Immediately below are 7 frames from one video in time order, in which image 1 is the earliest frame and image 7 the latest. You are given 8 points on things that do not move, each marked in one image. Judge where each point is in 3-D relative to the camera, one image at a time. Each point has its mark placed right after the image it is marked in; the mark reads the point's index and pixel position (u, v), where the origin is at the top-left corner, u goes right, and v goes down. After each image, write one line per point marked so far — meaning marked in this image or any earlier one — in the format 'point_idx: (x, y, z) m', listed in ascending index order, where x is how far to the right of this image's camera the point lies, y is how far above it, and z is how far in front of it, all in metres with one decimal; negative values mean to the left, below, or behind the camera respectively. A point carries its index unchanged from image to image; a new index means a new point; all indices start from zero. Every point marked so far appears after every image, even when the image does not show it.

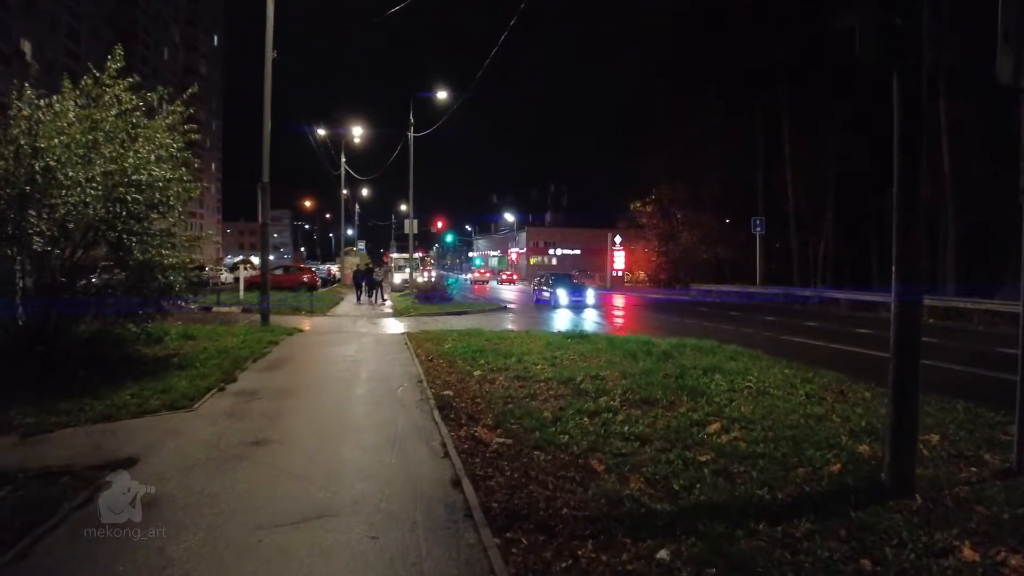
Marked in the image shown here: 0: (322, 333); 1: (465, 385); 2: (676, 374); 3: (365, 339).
0: (-4.7, -1.1, +19.3) m
1: (-0.6, -1.3, +10.1) m
2: (+2.4, -1.2, +11.0) m
3: (-3.1, -1.1, +16.3) m
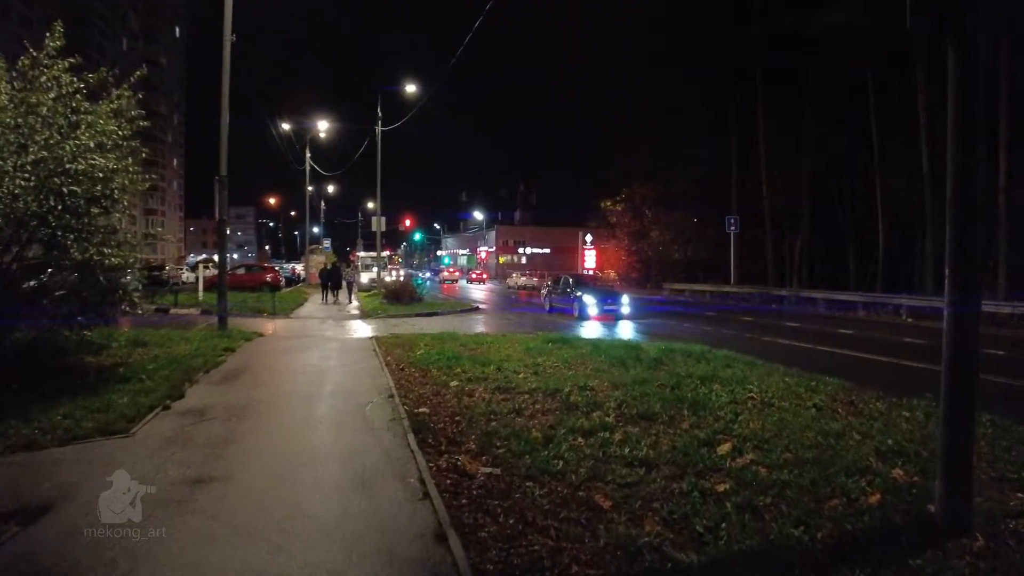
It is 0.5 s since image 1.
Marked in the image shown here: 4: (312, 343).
0: (-5.3, -1.1, +18.1) m
1: (-0.8, -1.3, +9.0) m
2: (+2.1, -1.2, +10.1) m
3: (-3.5, -1.1, +15.2) m
4: (-4.0, -1.1, +15.6) m
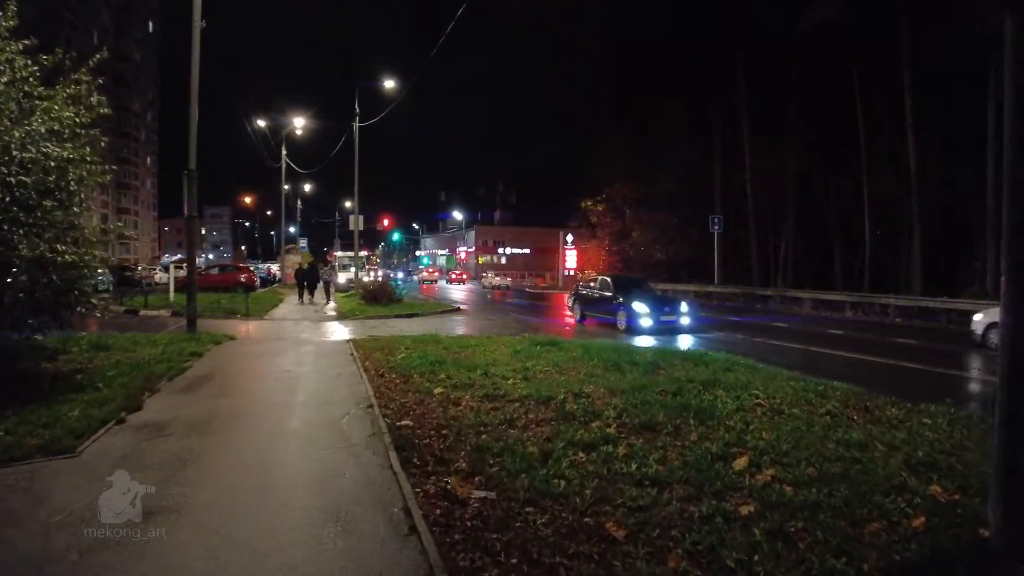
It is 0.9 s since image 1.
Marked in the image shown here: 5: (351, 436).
0: (-5.6, -1.1, +17.2) m
1: (-0.9, -1.3, +8.3) m
2: (+2.0, -1.2, +9.4) m
3: (-3.8, -1.1, +14.3) m
4: (-4.2, -1.1, +14.8) m
5: (-1.4, -1.3, +6.9) m
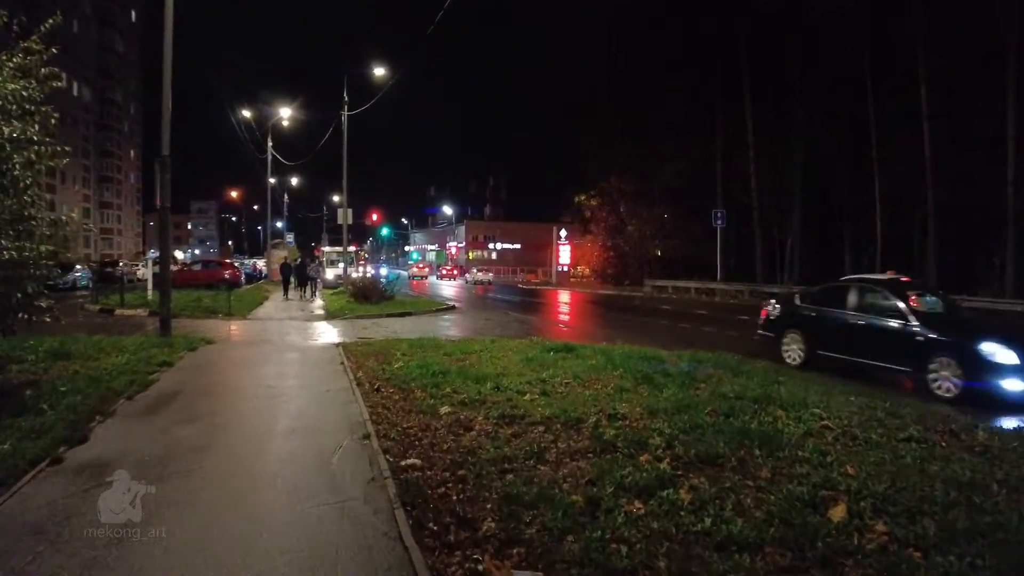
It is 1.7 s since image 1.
0: (-5.5, -1.1, +15.7) m
1: (-0.7, -1.3, +6.8) m
2: (+2.2, -1.2, +8.1) m
3: (-3.7, -1.1, +12.9) m
4: (-4.1, -1.1, +13.3) m
5: (-1.2, -1.3, +5.4) m
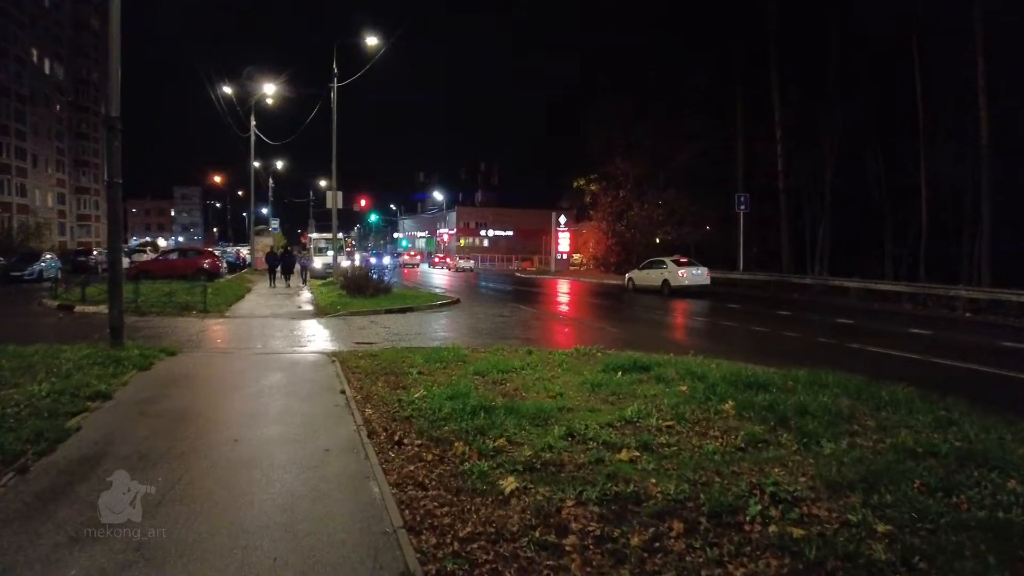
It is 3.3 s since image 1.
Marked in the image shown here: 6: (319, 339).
0: (-5.0, -1.0, +12.8) m
1: (0.0, -1.4, +4.0) m
2: (+2.9, -1.3, +5.3) m
3: (-3.1, -1.1, +10.0) m
4: (-3.5, -1.1, +10.4) m
5: (-0.5, -1.4, +2.6) m
6: (-3.7, -1.0, +14.8) m
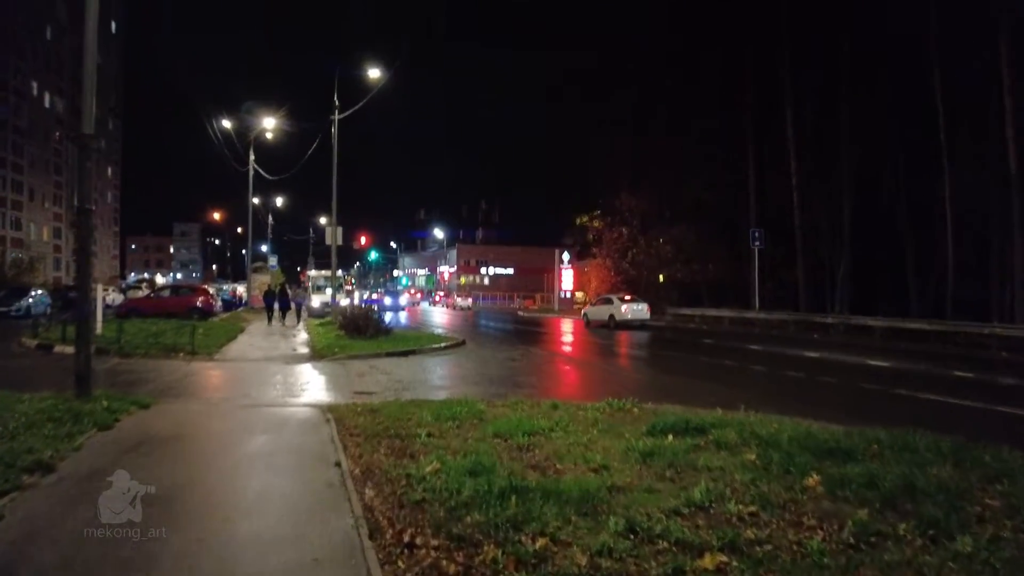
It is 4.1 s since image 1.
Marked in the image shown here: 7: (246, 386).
0: (-4.7, -1.7, +11.4) m
1: (+0.3, -1.6, +2.6) m
2: (+3.1, -1.6, +3.9) m
3: (-2.8, -1.6, +8.6) m
4: (-3.2, -1.6, +9.0) m
5: (-0.2, -1.6, +1.2) m
6: (-3.5, -1.7, +13.4) m
7: (-4.9, -1.8, +14.2) m
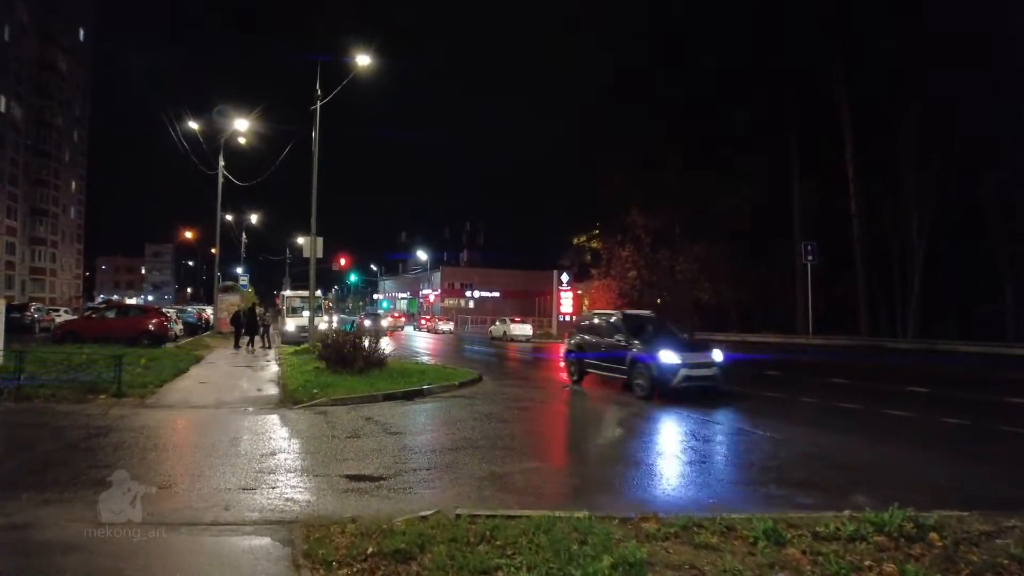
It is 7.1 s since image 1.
0: (-3.6, -1.8, +6.1) m
1: (+1.6, -1.4, -2.5) m
2: (+4.4, -1.5, -1.1) m
3: (-1.7, -1.6, +3.4) m
4: (-2.1, -1.6, +3.8) m
5: (+1.2, -1.4, -3.9) m
6: (-2.5, -1.9, +8.2) m
7: (-3.9, -1.9, +9.0) m
